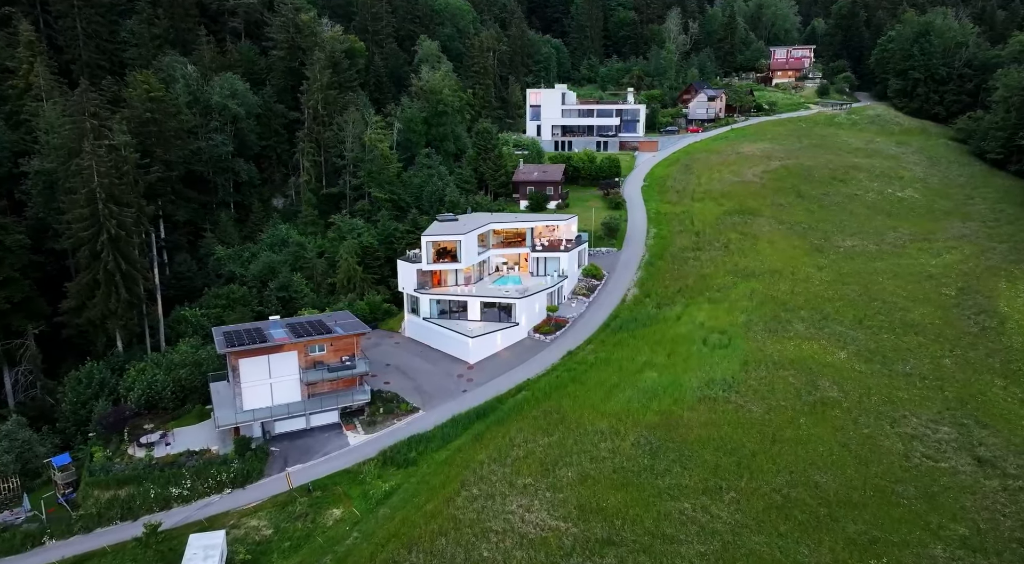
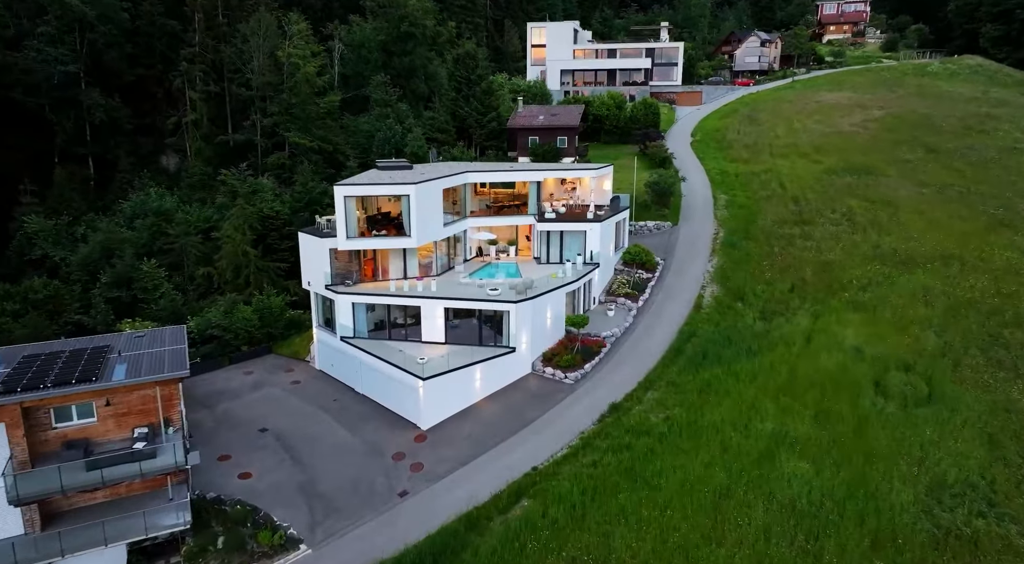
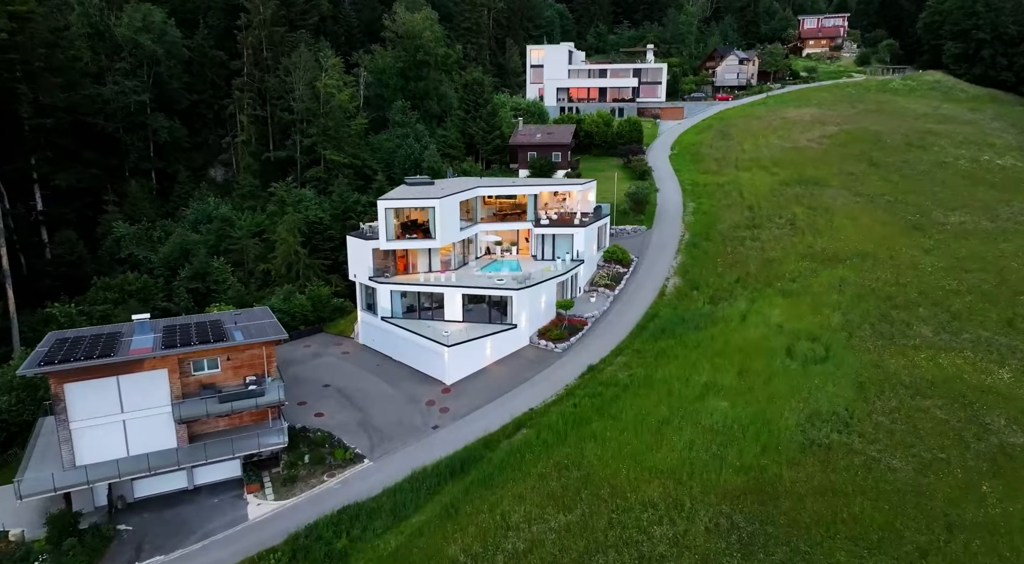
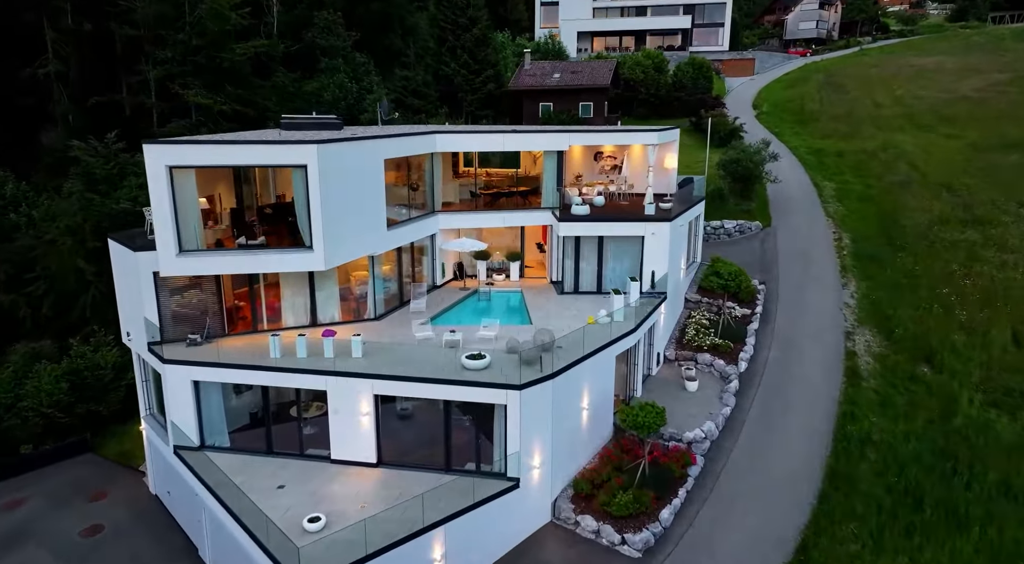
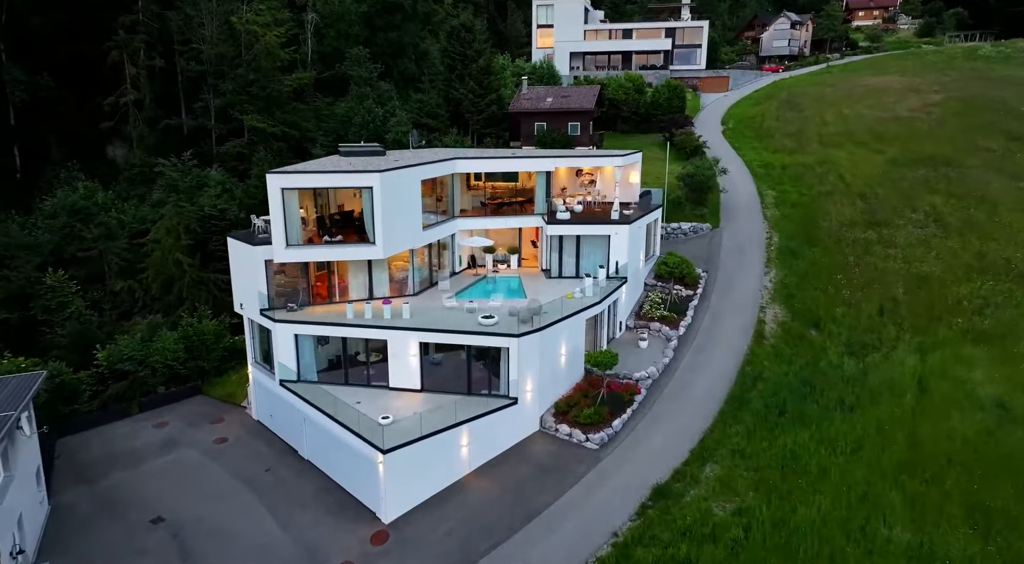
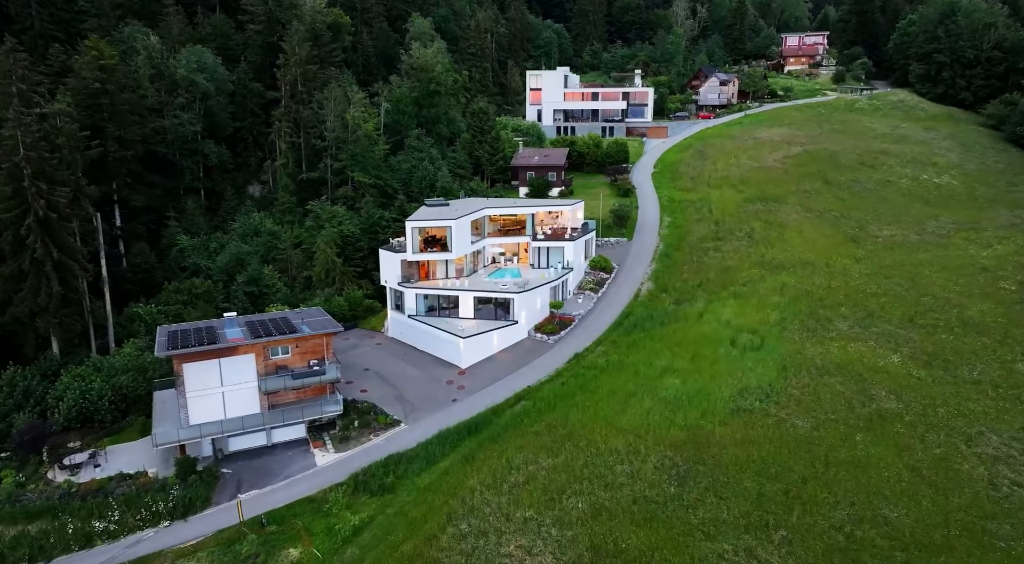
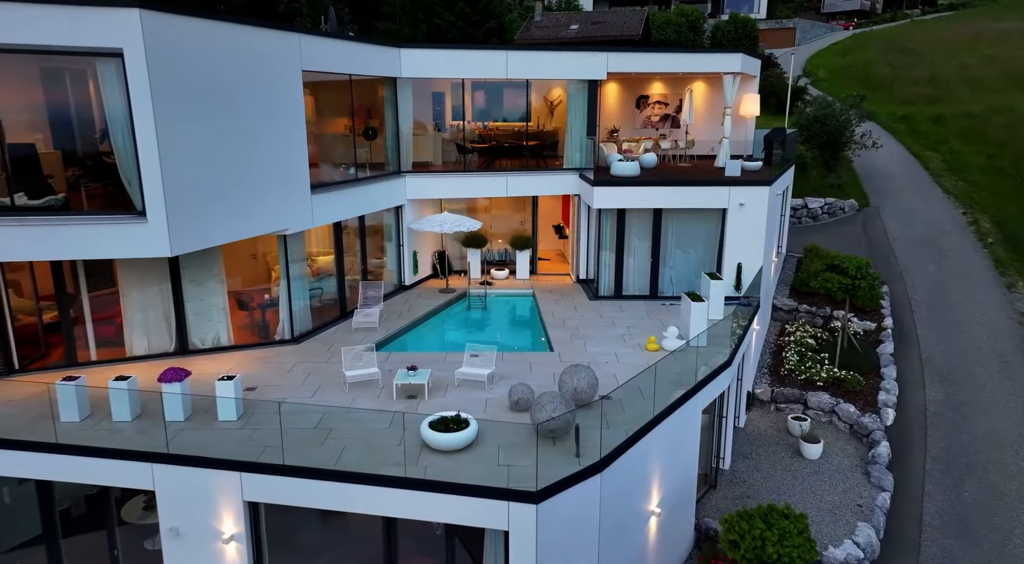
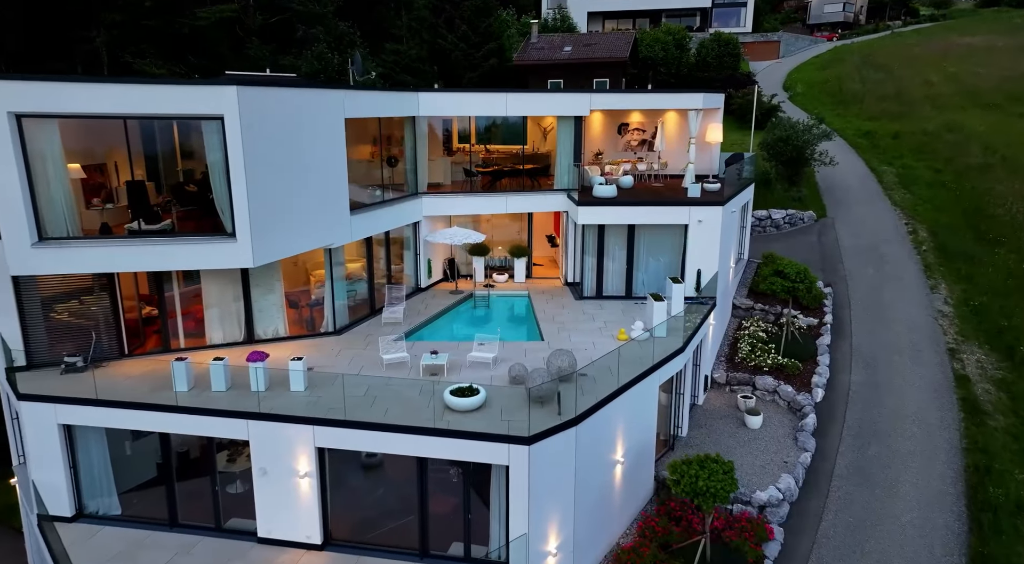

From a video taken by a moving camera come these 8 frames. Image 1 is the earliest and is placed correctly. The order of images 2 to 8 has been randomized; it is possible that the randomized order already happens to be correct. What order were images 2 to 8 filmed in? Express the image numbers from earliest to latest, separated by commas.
6, 3, 2, 5, 4, 8, 7
